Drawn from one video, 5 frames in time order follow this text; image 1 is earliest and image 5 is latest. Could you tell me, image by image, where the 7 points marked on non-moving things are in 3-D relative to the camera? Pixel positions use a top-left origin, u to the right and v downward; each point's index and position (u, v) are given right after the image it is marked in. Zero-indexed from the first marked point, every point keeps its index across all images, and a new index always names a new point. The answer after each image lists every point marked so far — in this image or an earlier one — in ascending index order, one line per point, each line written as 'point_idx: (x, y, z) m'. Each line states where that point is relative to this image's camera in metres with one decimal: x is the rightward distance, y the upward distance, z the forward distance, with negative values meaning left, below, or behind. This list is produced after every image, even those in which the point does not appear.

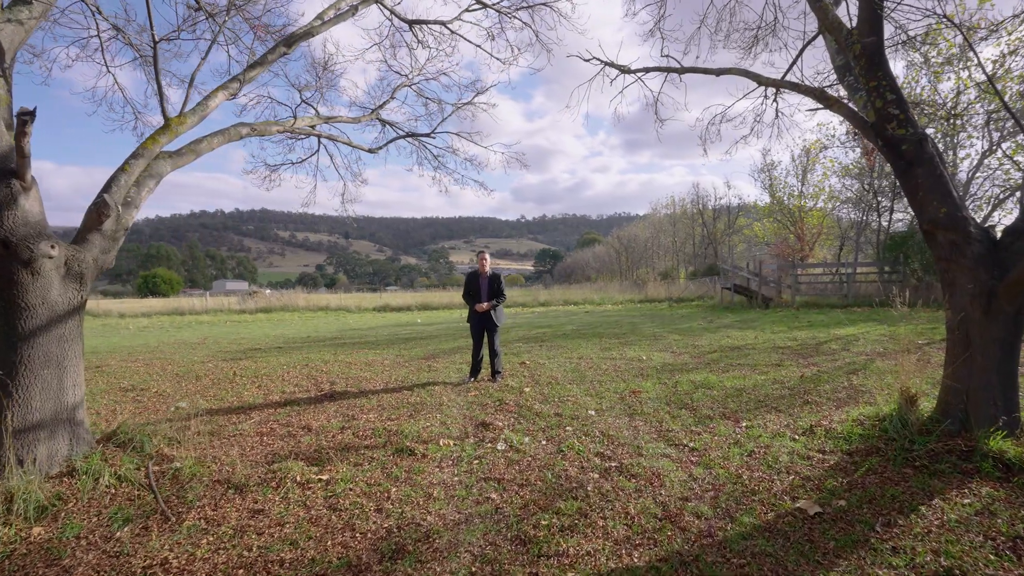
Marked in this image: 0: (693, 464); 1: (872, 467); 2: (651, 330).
0: (+1.5, -1.4, +4.1) m
1: (+2.6, -1.3, +3.7) m
2: (+3.2, -1.0, +11.7) m
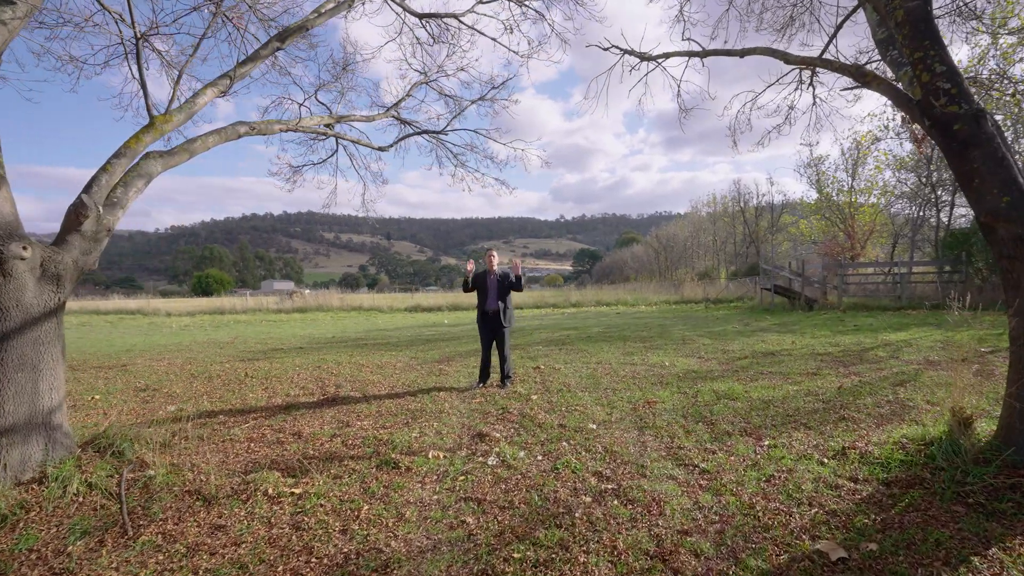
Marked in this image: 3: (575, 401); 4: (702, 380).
0: (+1.3, -1.4, +3.6) m
1: (+2.5, -1.3, +3.2) m
2: (+3.7, -1.0, +11.0) m
3: (+0.7, -1.3, +5.9) m
4: (+2.5, -1.2, +6.5) m
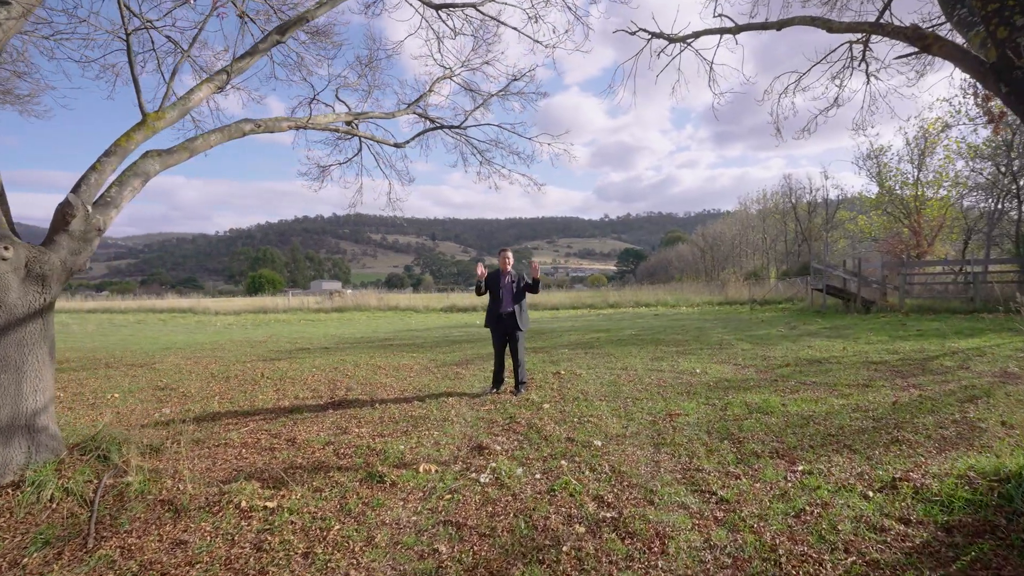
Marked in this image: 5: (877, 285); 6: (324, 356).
0: (+1.2, -1.4, +3.1) m
1: (+2.4, -1.3, +2.6) m
2: (+4.2, -1.0, +10.3) m
3: (+0.8, -1.3, +5.5) m
4: (+2.6, -1.2, +5.9) m
5: (+11.3, +0.1, +15.8) m
6: (-3.7, -1.3, +10.0) m
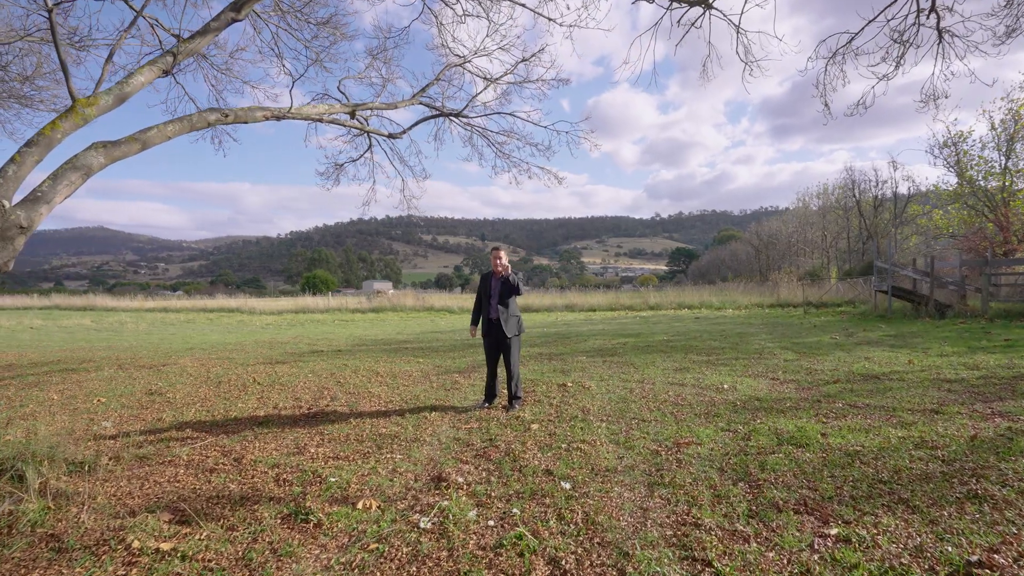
0: (+0.8, -1.4, +2.3) m
1: (+1.9, -1.3, +1.6) m
2: (+4.5, -1.0, +9.1) m
3: (+0.6, -1.3, +4.6) m
4: (+2.5, -1.2, +4.9) m
5: (+12.1, 0.0, +13.9) m
6: (-3.4, -1.3, +9.5) m
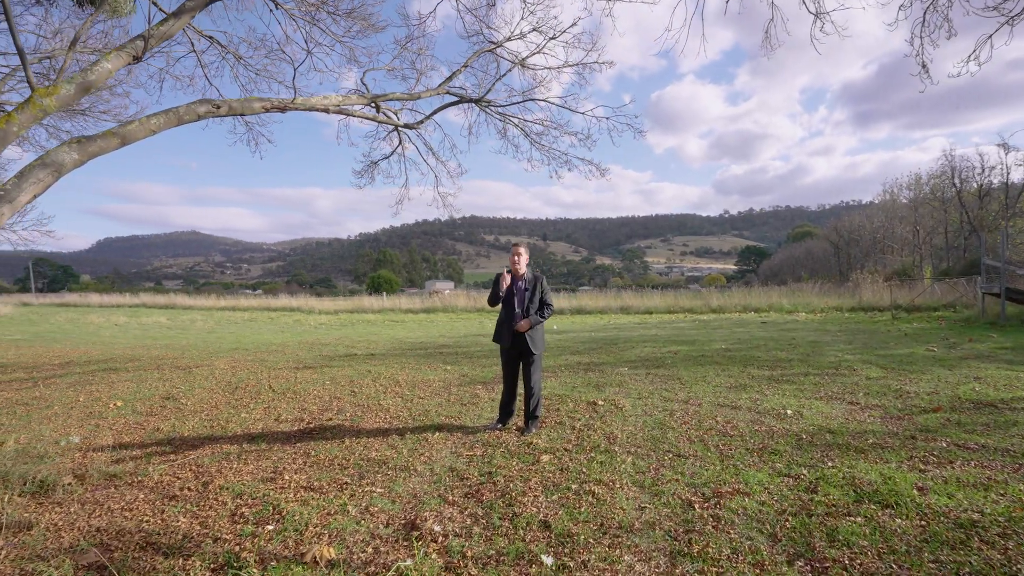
0: (+0.6, -1.5, +1.4) m
1: (+1.5, -1.4, +0.6) m
2: (+5.0, -1.1, +7.8) m
3: (+0.7, -1.4, +3.8) m
4: (+2.5, -1.3, +3.9) m
5: (+13.2, 0.0, +11.7) m
6: (-2.8, -1.4, +9.2) m
